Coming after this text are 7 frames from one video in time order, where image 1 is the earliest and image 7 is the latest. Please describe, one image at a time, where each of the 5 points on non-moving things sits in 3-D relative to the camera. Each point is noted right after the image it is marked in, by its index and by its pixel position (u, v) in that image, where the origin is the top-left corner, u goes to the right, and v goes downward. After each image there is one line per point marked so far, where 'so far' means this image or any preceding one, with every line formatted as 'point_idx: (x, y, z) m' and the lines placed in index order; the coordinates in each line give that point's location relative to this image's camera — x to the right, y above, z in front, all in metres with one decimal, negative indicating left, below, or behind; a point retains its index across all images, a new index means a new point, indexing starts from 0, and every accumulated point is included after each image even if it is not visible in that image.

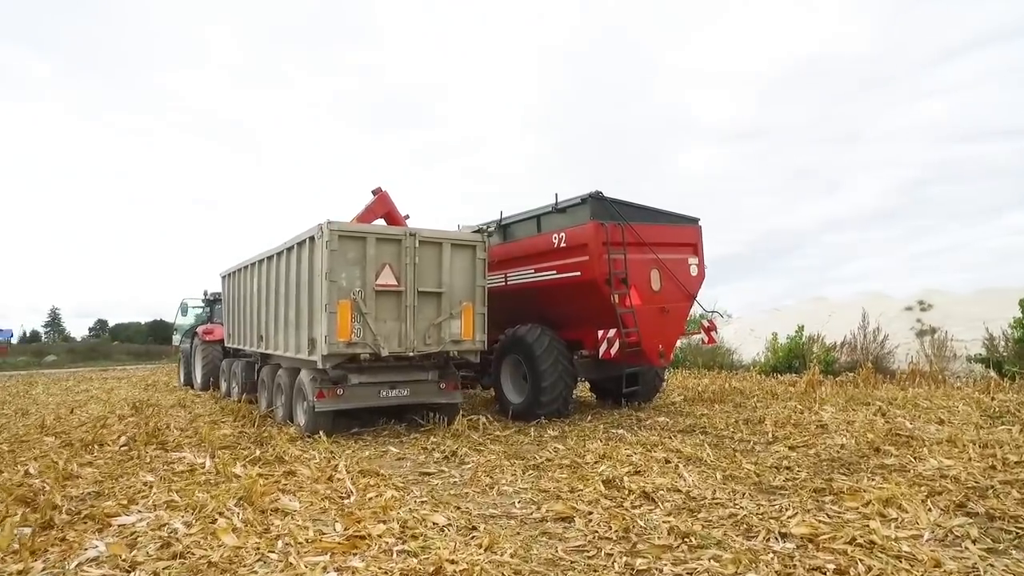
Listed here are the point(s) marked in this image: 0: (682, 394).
0: (+3.0, -1.9, +10.7) m
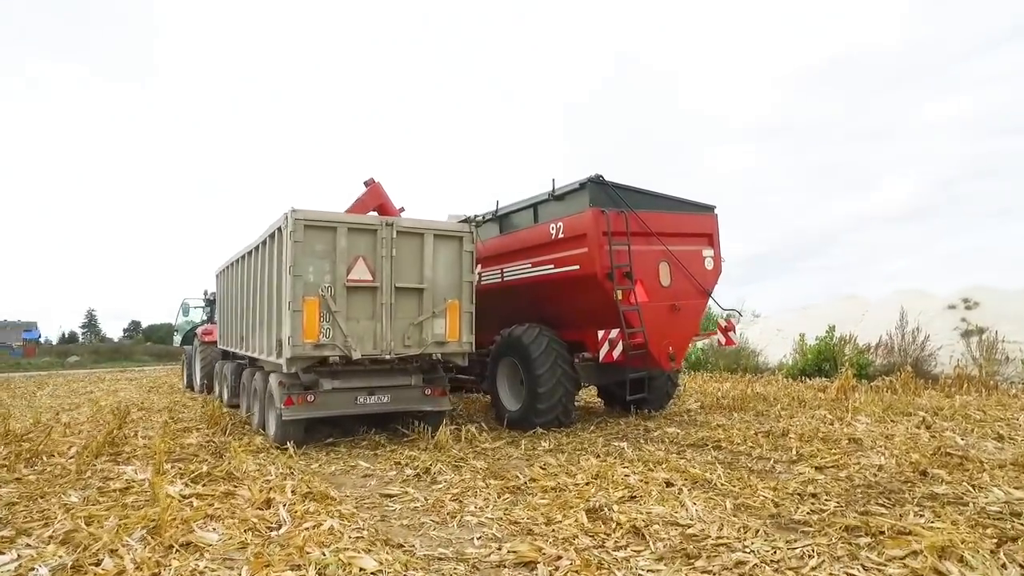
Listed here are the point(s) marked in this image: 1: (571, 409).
0: (+3.0, -1.8, +9.7) m
1: (+0.8, -1.5, +7.7) m
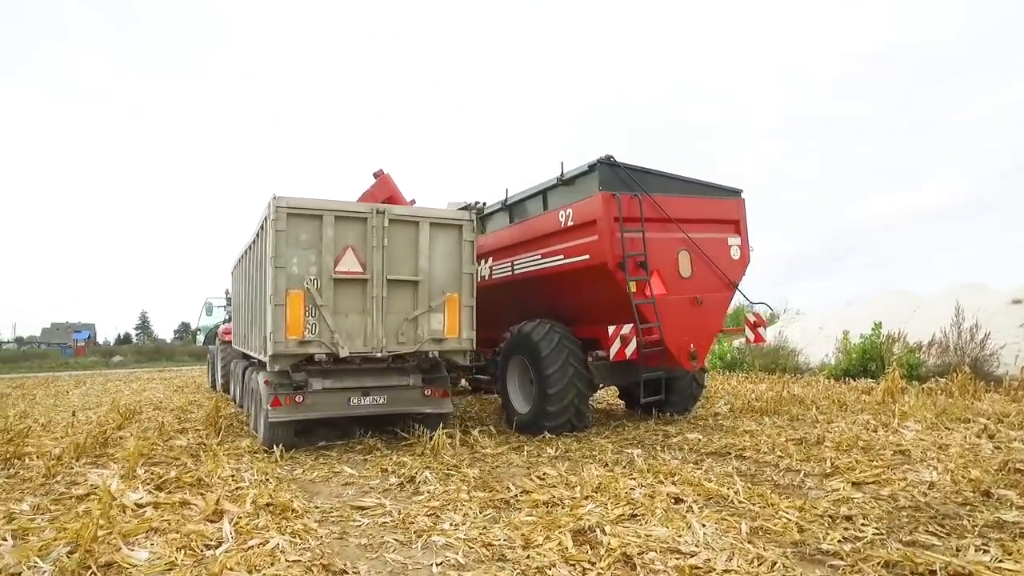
0: (+3.2, -1.7, +9.0) m
1: (+0.9, -1.5, +7.1) m
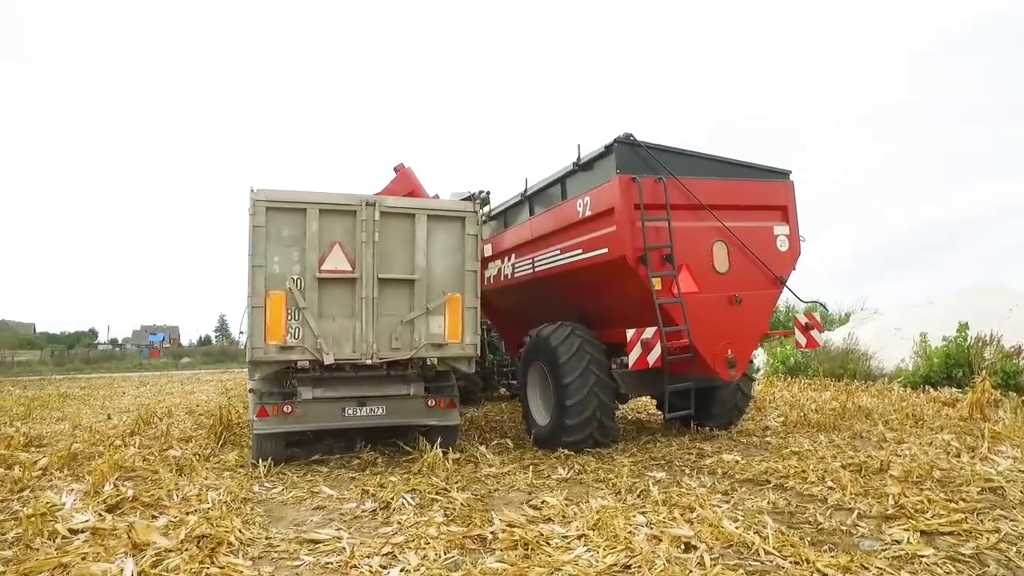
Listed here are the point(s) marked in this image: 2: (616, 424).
0: (+3.6, -1.7, +7.9) m
1: (+1.0, -1.4, +6.2) m
2: (+1.1, -1.4, +6.3) m
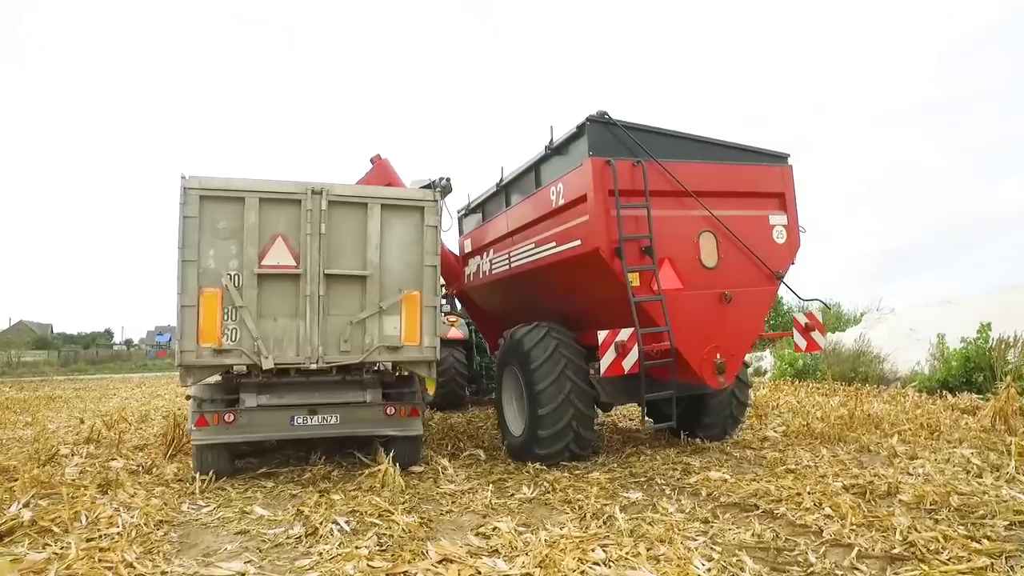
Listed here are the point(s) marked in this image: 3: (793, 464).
0: (+3.3, -1.6, +7.3) m
1: (+0.7, -1.4, +5.6) m
2: (+0.8, -1.4, +5.7) m
3: (+2.4, -1.5, +5.1) m
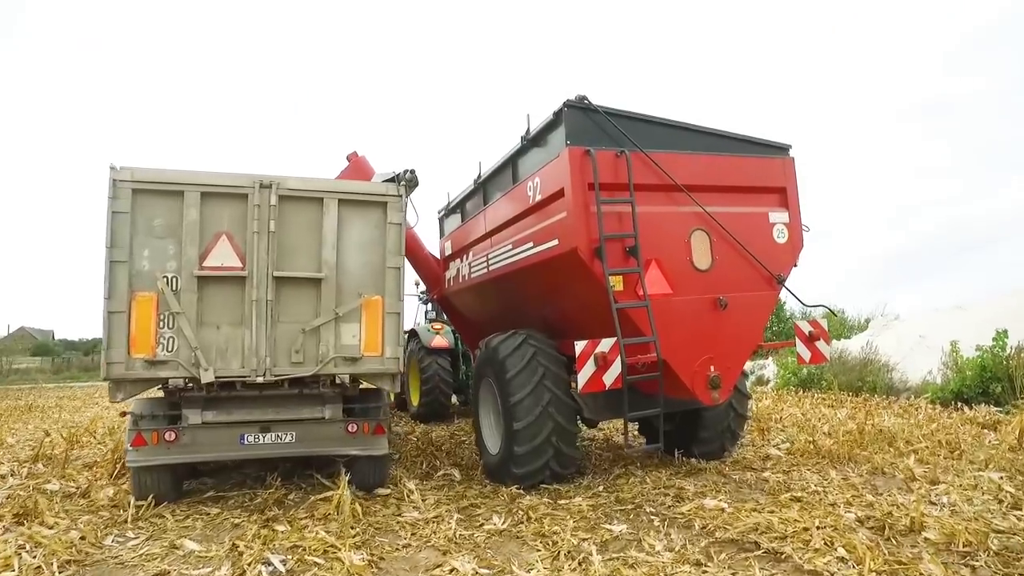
0: (+3.1, -1.7, +6.7) m
1: (+0.5, -1.4, +5.1) m
2: (+0.6, -1.4, +5.2) m
3: (+2.2, -1.5, +4.6) m
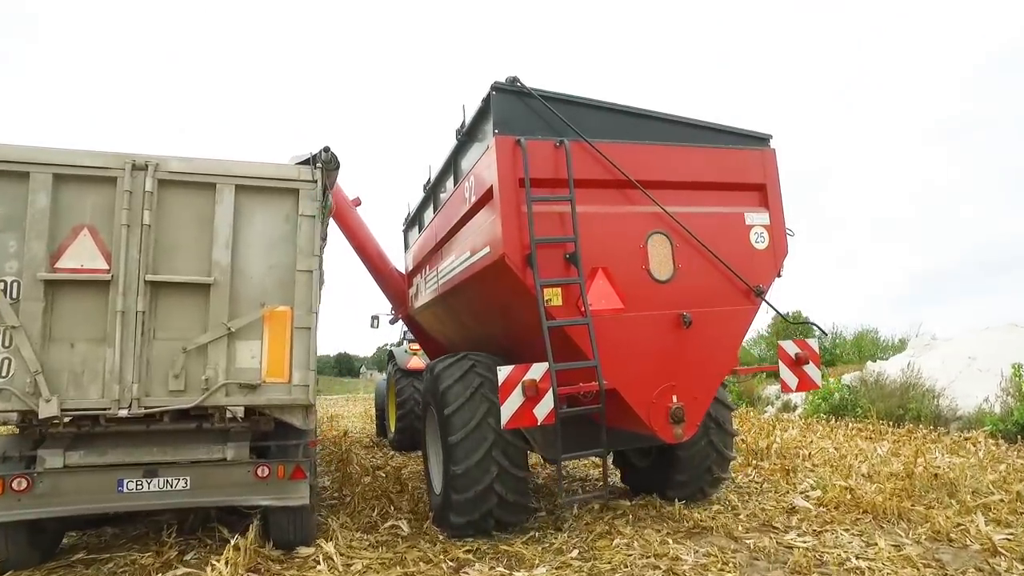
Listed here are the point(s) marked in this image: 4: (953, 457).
0: (+2.8, -1.8, +5.5) m
1: (+0.1, -1.5, +4.0) m
2: (+0.2, -1.5, +4.0) m
3: (+1.8, -1.5, +3.4) m
4: (+4.5, -1.7, +6.1) m
